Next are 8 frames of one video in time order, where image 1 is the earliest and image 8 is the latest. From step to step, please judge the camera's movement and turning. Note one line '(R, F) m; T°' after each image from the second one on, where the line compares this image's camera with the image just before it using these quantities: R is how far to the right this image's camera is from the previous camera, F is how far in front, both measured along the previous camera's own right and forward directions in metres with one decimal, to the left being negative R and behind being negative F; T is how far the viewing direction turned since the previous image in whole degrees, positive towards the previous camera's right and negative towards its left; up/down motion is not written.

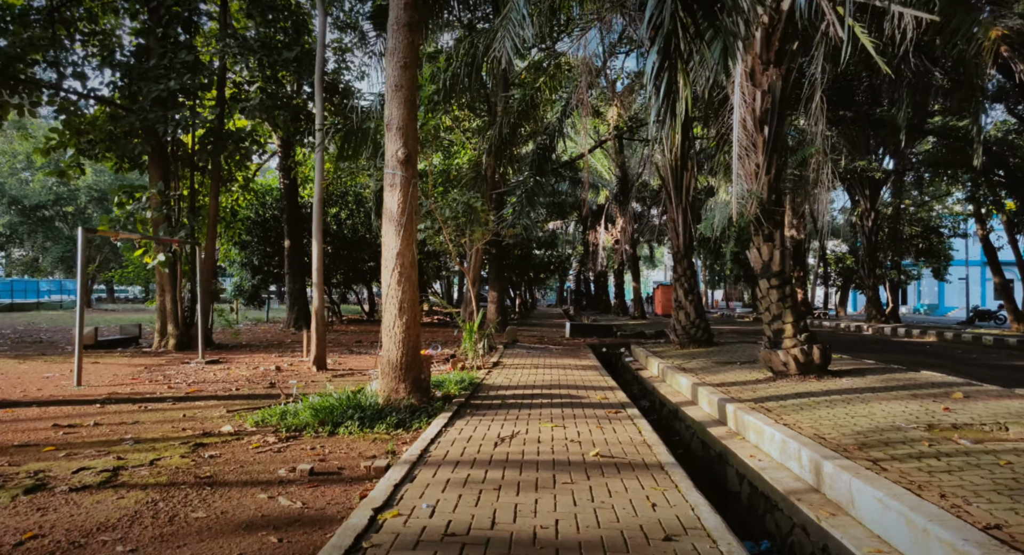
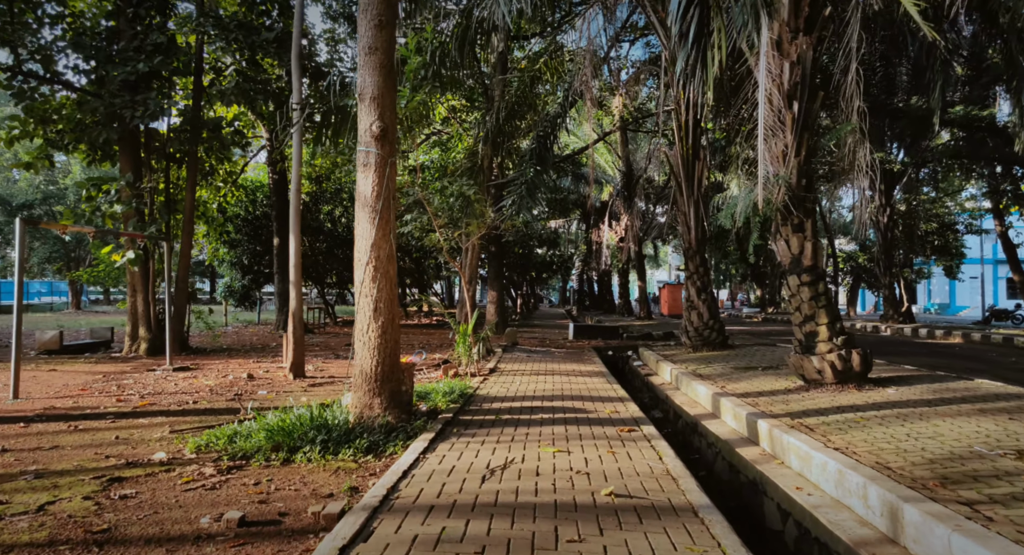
(+0.1, +0.9) m; 0°
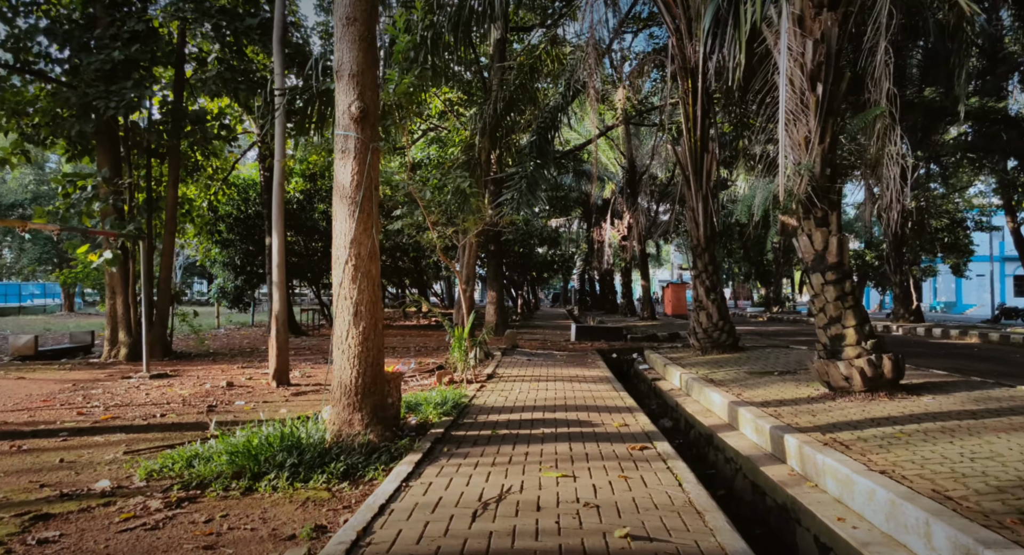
(0.0, +0.6) m; 0°
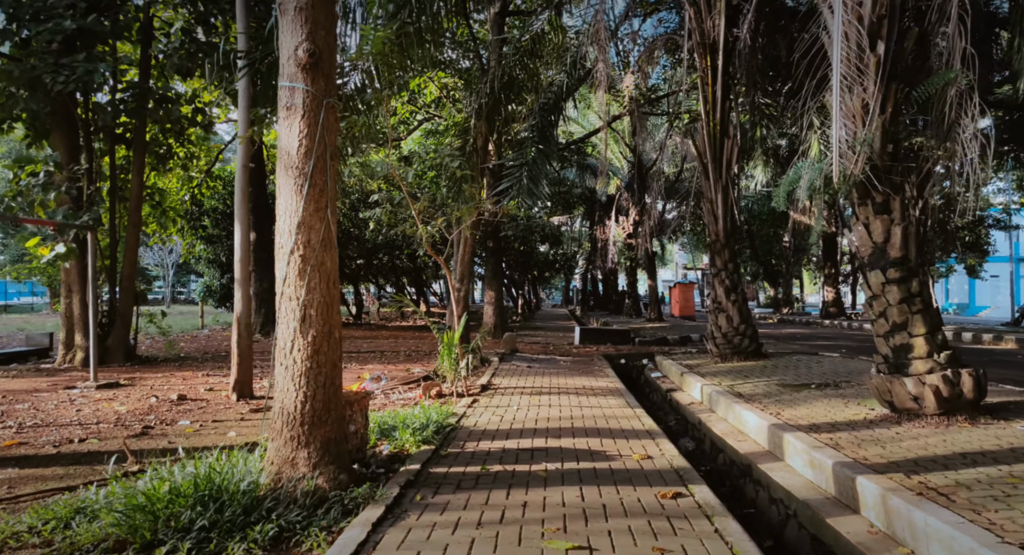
(0.0, +1.0) m; 0°
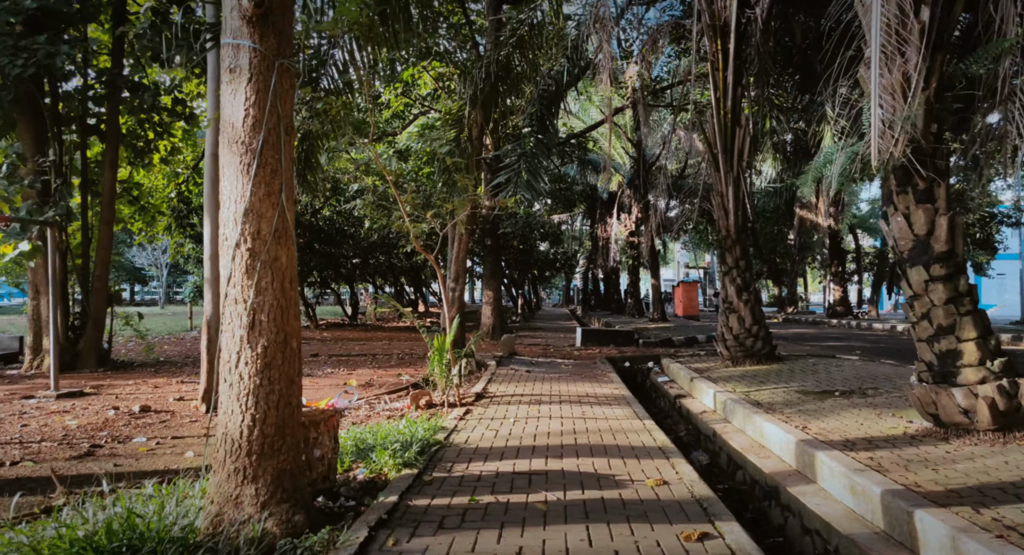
(0.0, +0.6) m; 0°
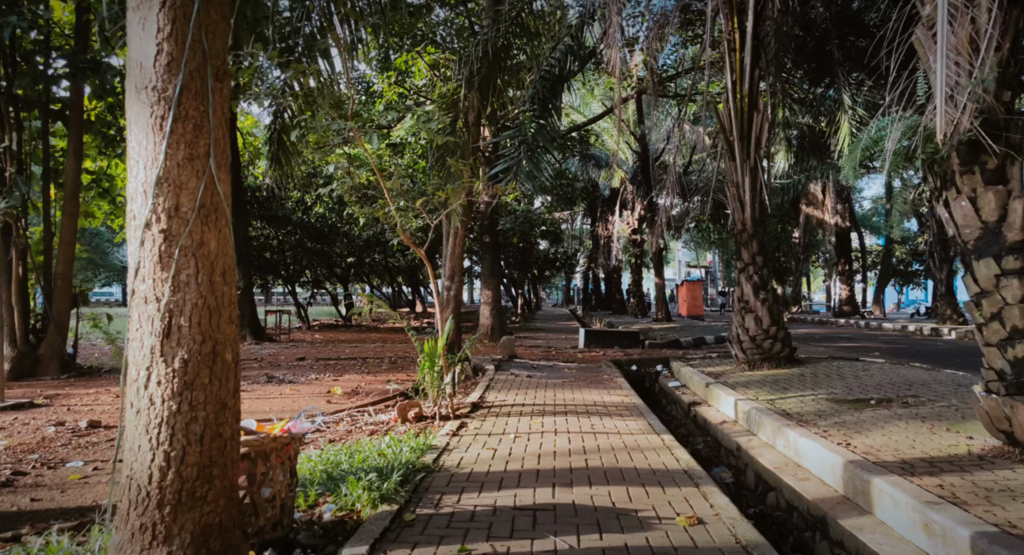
(0.0, +0.7) m; 0°
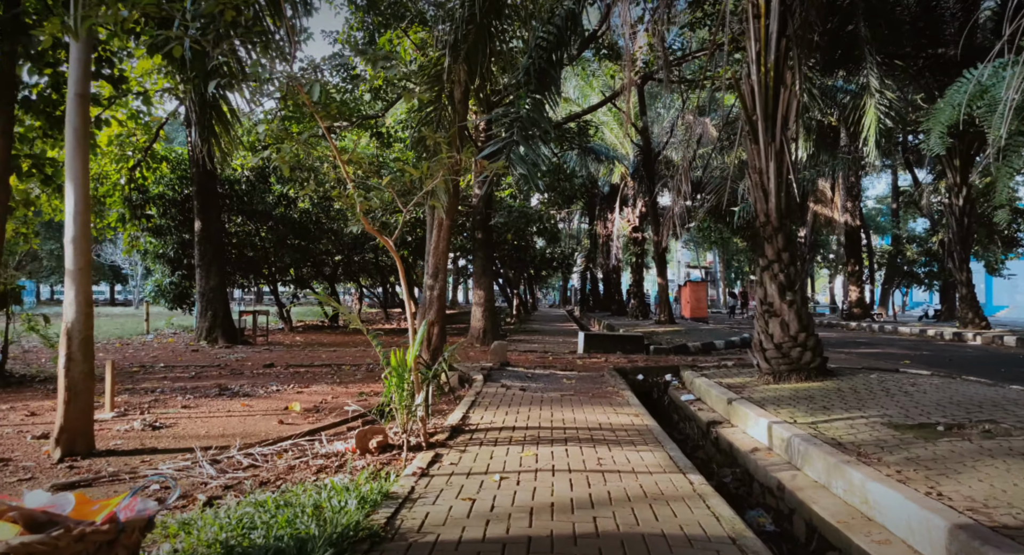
(+0.1, +1.1) m; 0°
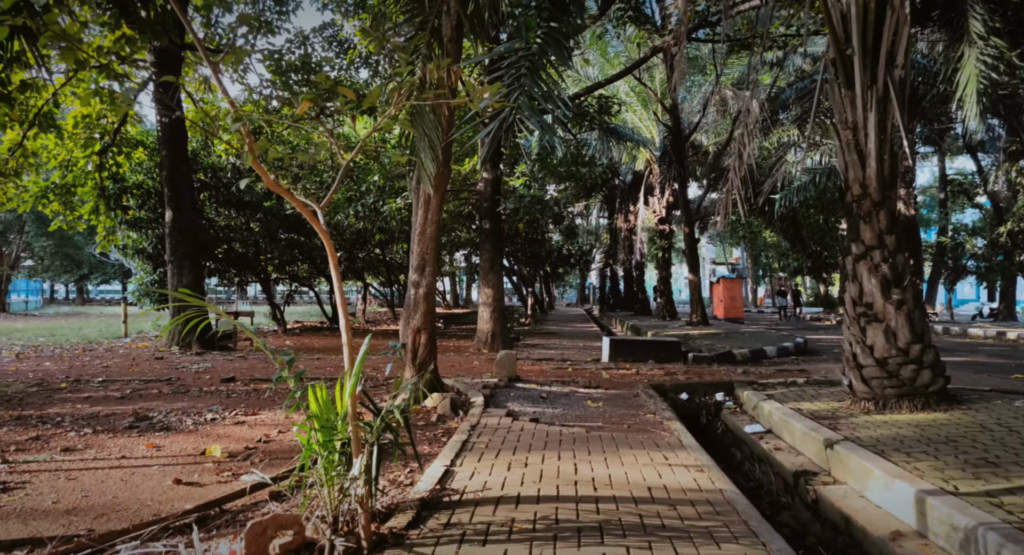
(+0.1, +1.9) m; -1°
